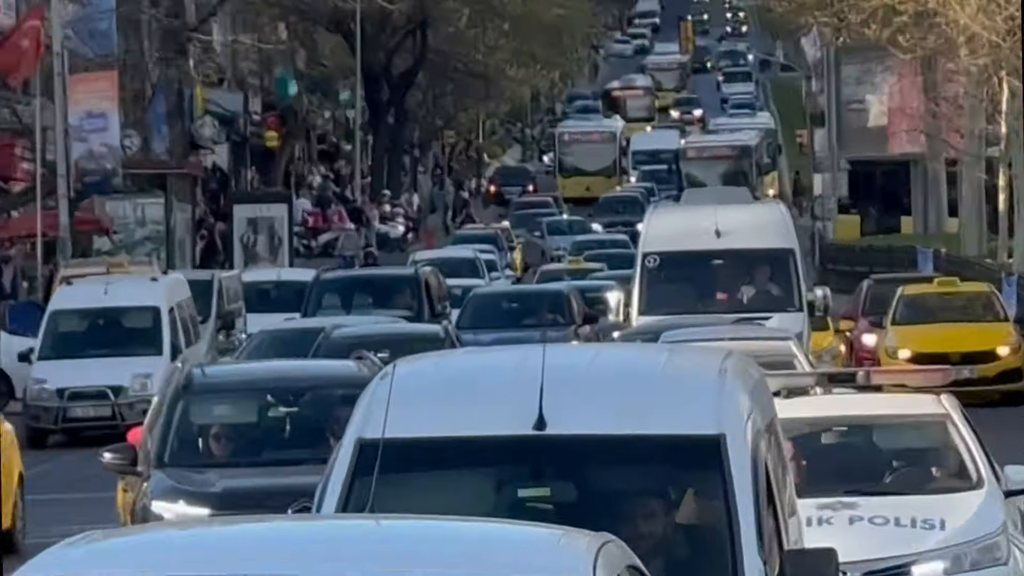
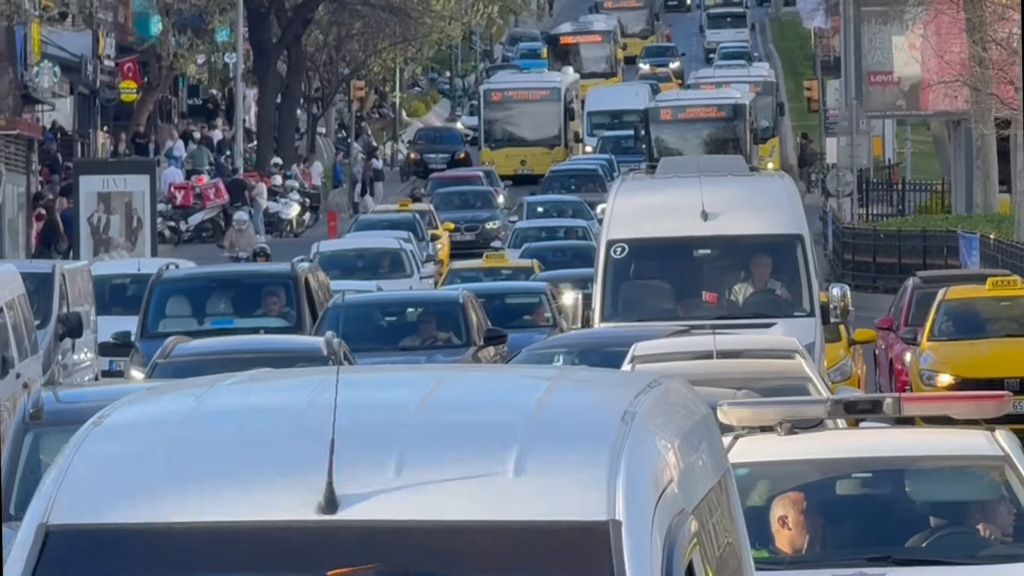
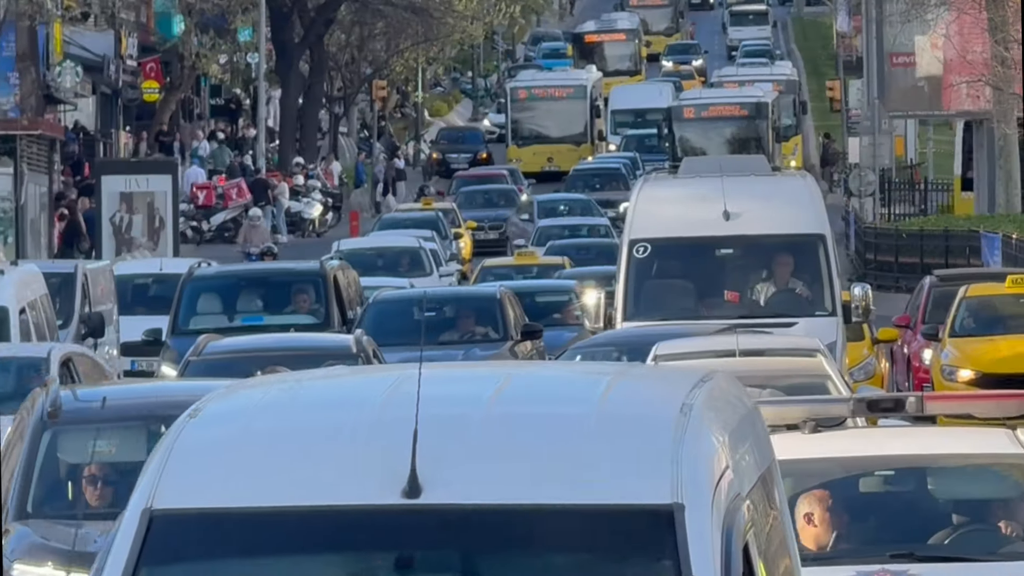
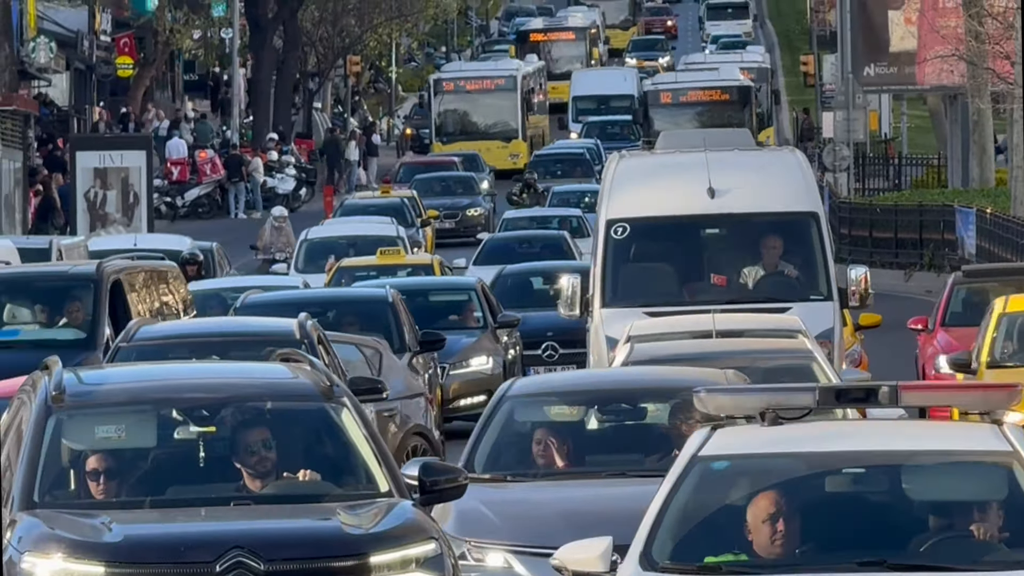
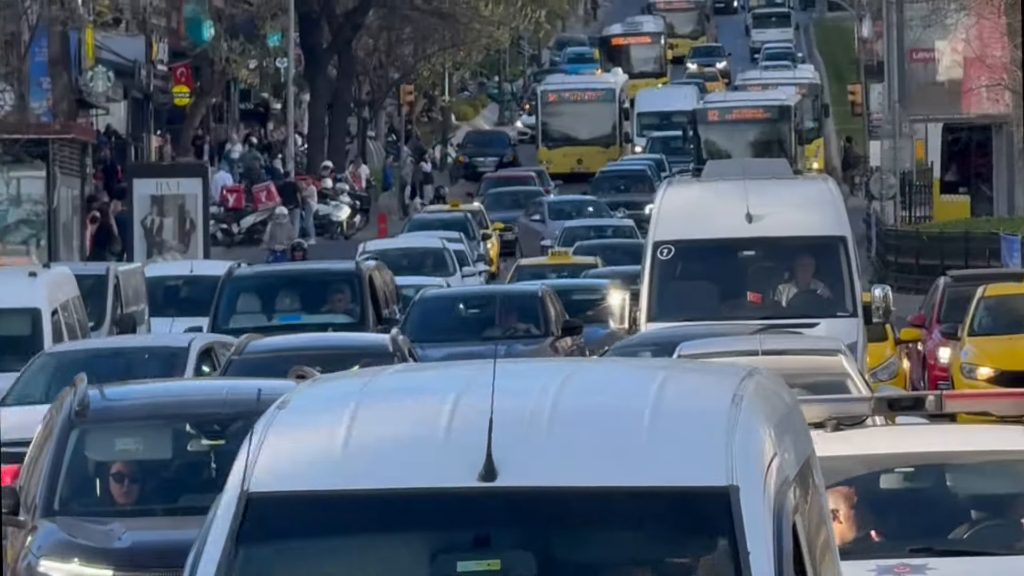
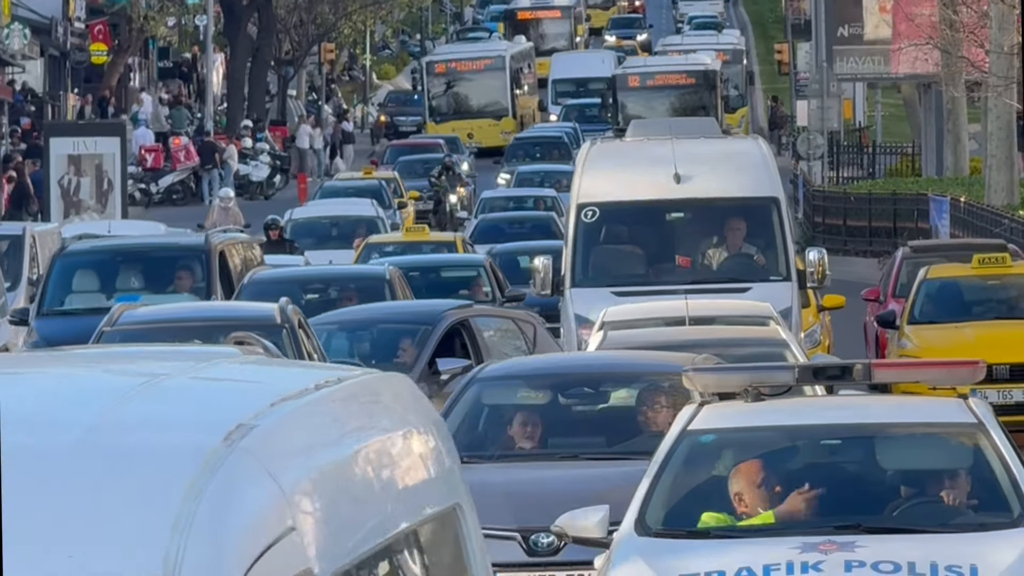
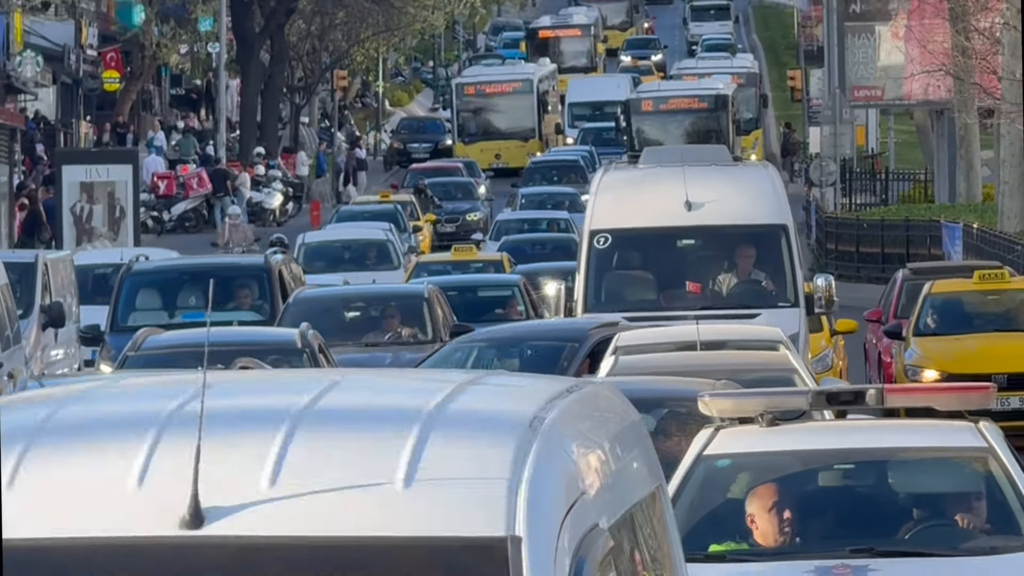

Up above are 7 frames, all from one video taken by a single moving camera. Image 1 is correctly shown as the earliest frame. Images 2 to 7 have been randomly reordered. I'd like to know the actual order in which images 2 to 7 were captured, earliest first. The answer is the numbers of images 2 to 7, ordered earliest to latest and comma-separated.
5, 3, 2, 7, 6, 4
